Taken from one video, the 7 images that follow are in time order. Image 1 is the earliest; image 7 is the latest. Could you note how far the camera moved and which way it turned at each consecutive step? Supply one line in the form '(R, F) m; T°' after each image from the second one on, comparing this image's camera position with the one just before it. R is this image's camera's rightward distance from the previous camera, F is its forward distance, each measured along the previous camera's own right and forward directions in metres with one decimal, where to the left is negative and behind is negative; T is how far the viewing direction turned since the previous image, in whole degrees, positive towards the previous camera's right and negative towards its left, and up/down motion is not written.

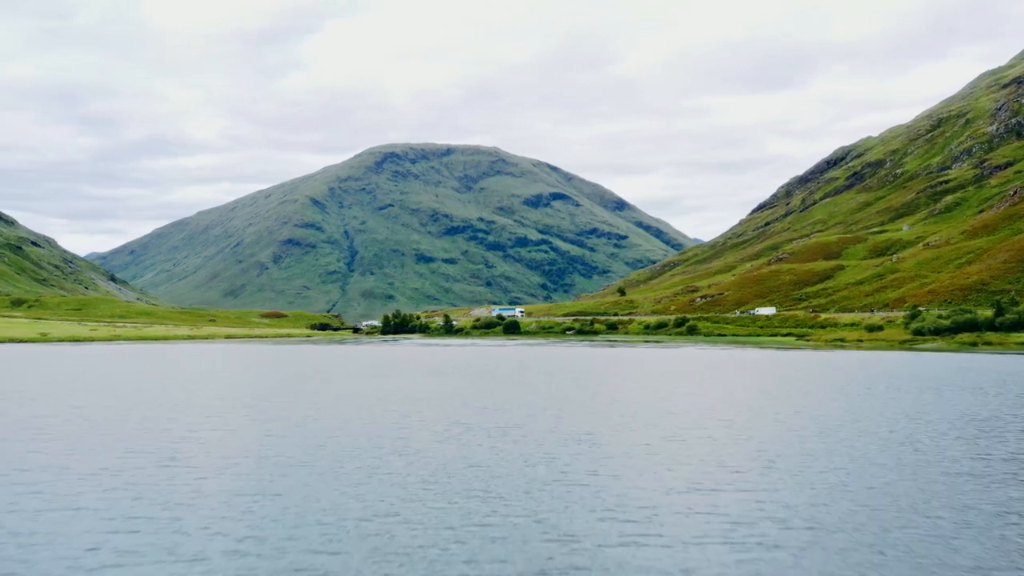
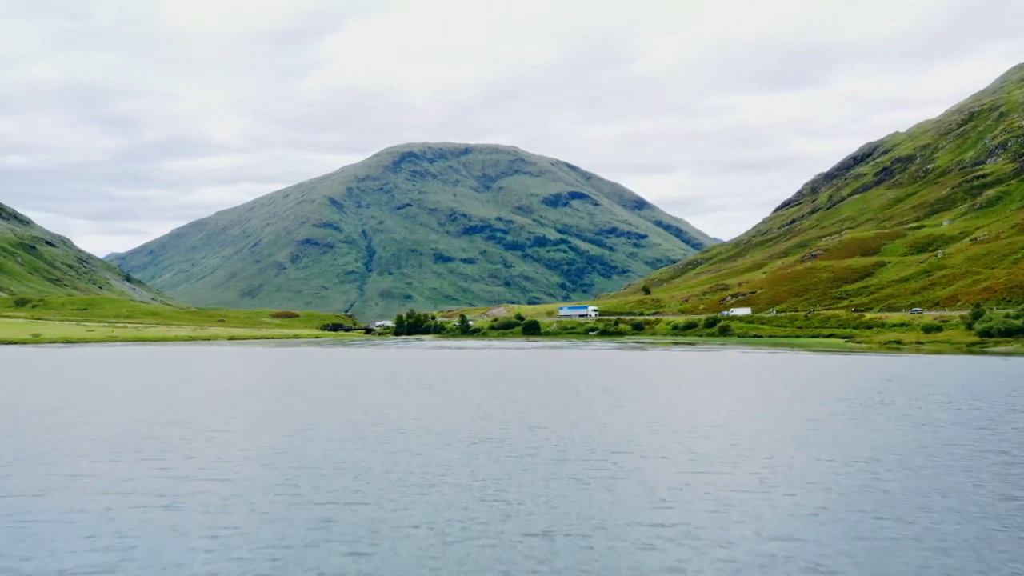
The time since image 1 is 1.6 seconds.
(-0.6, +13.6) m; -1°
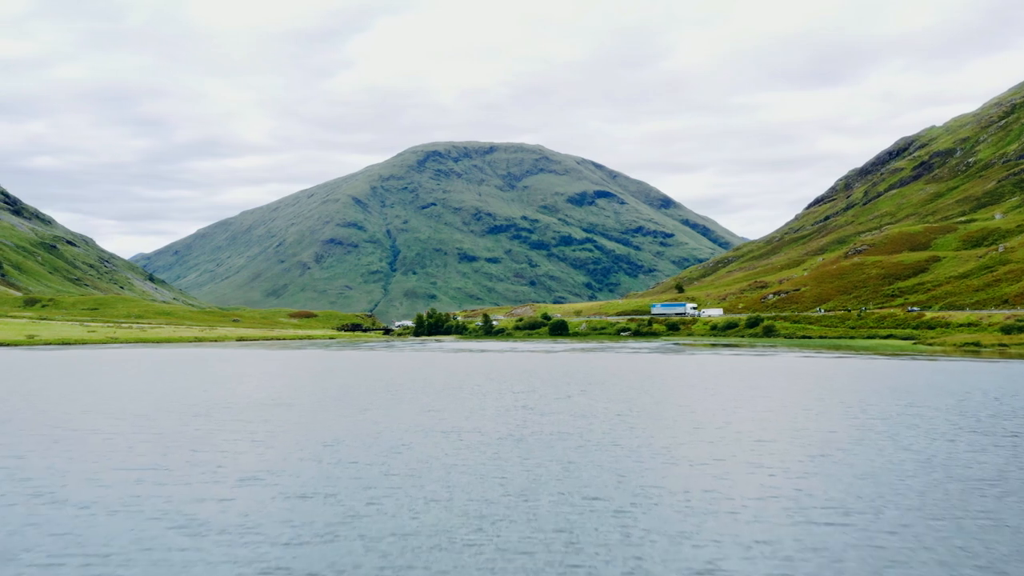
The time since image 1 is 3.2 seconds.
(-0.5, +14.4) m; -2°
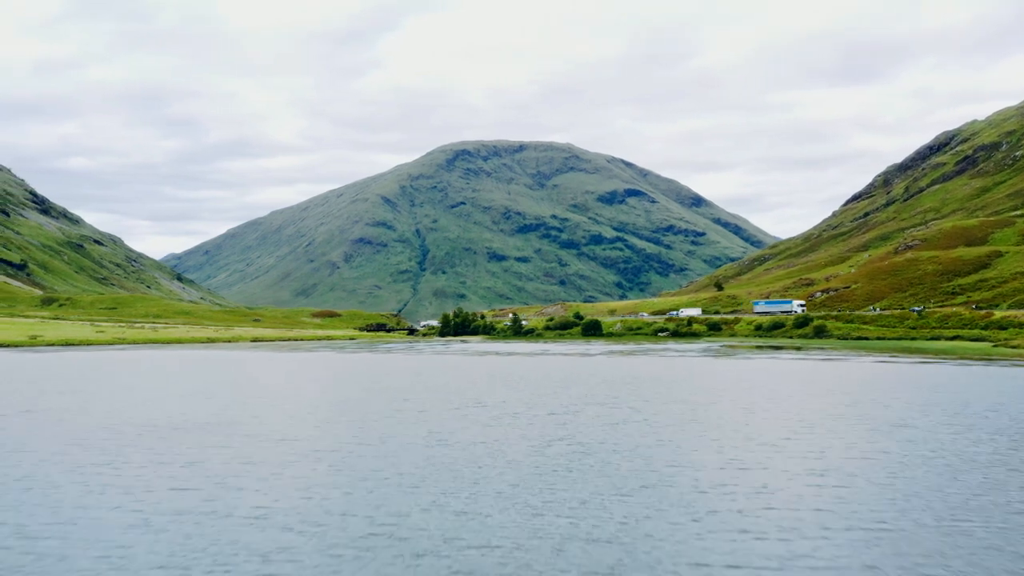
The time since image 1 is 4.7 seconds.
(-0.2, +12.5) m; -2°
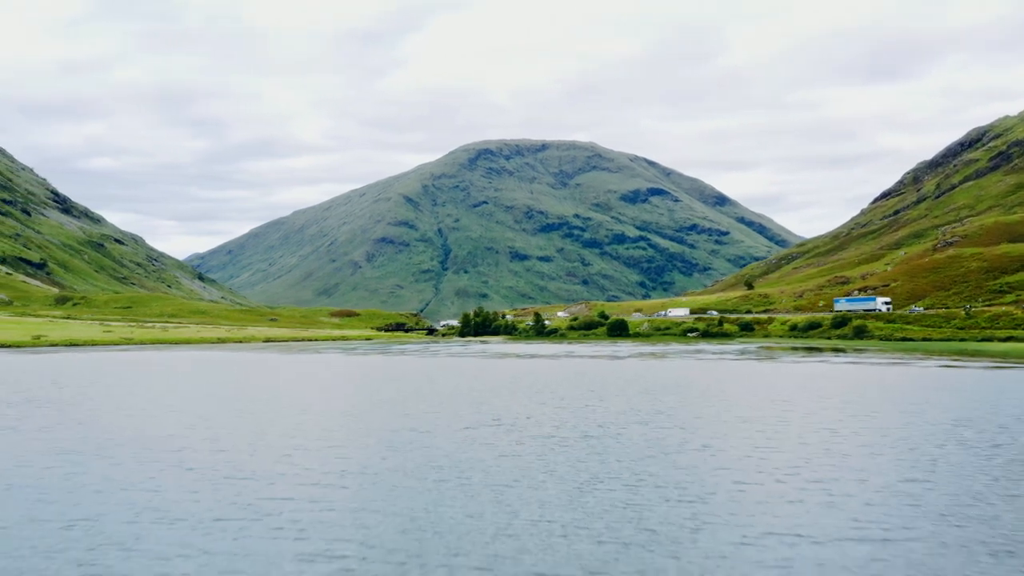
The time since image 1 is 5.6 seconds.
(0.0, +8.4) m; -2°
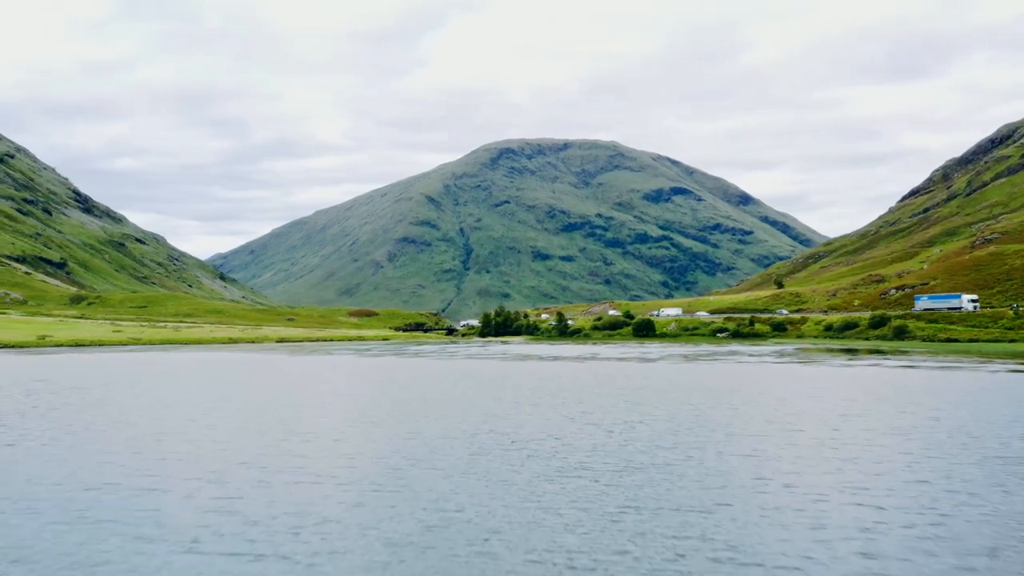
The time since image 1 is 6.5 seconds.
(0.0, +7.2) m; -2°
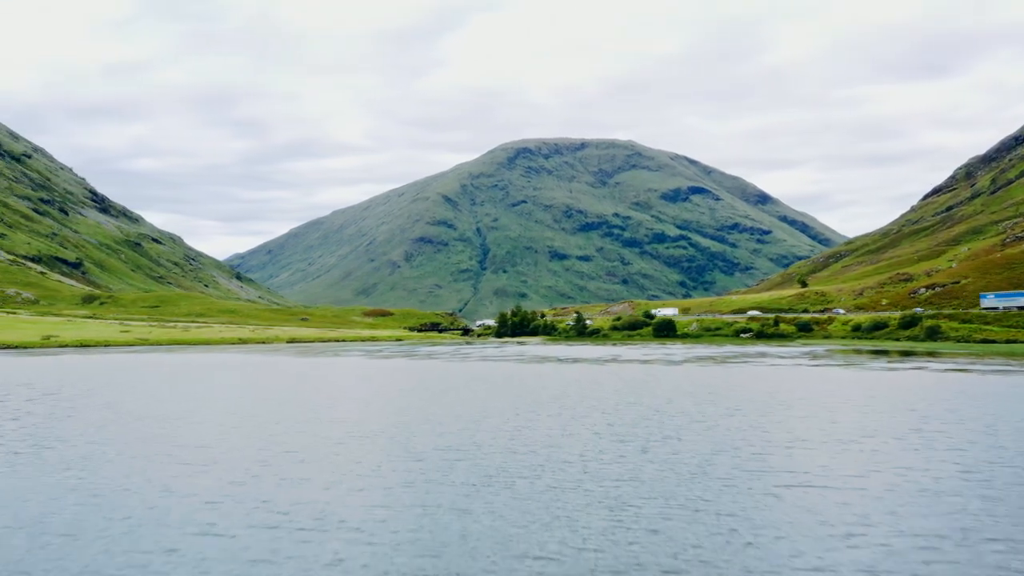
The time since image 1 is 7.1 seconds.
(+0.1, +5.2) m; -1°
